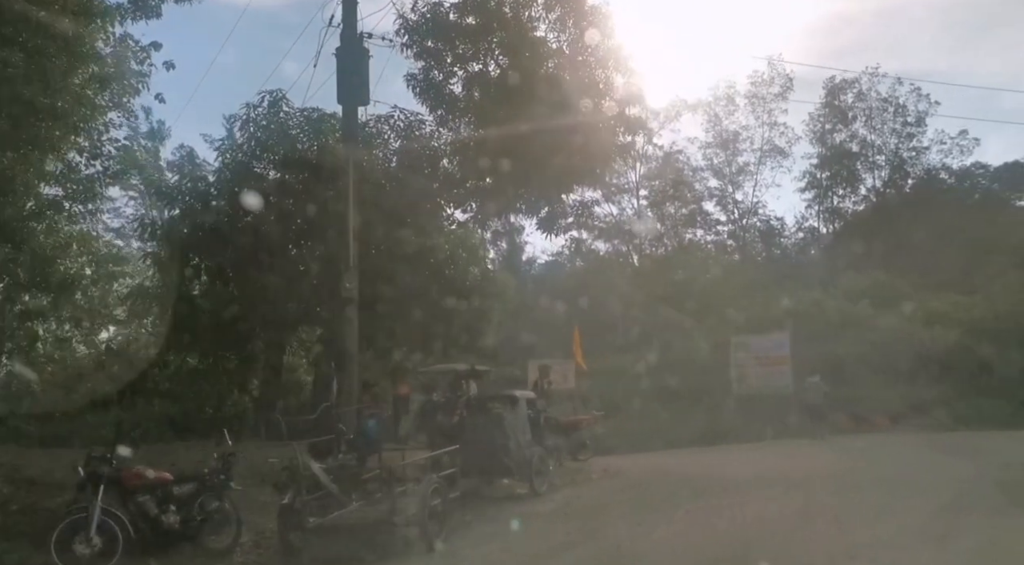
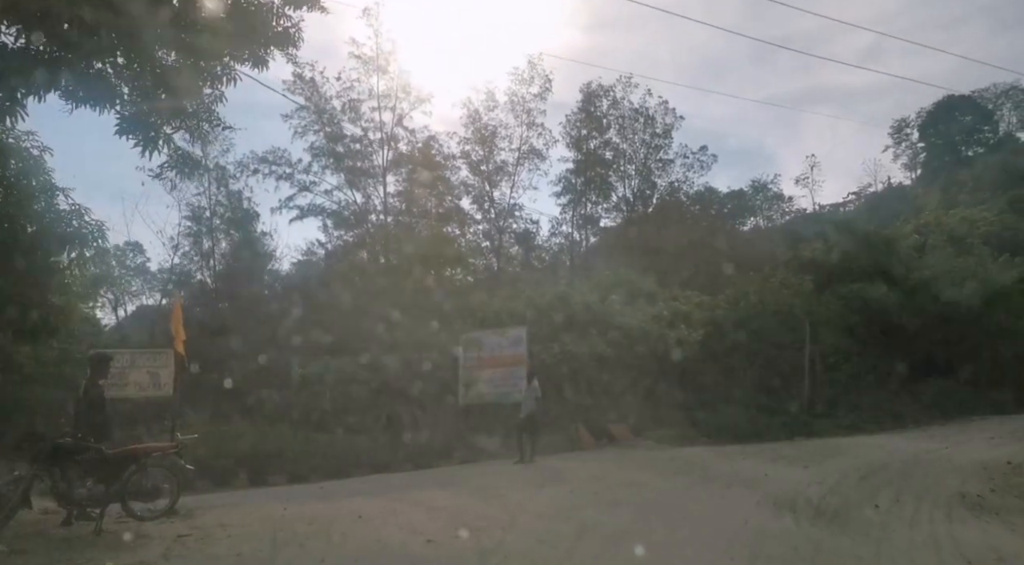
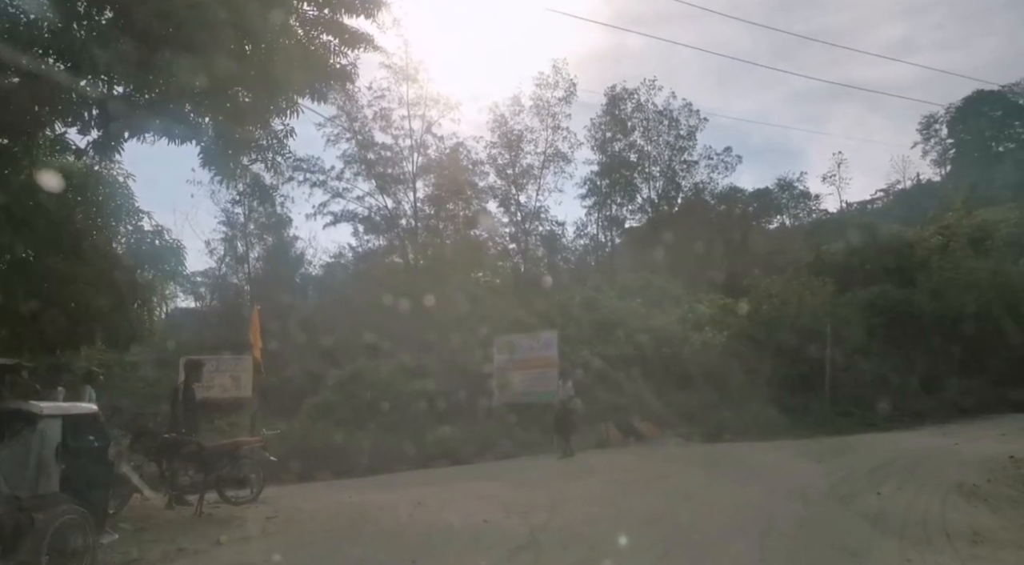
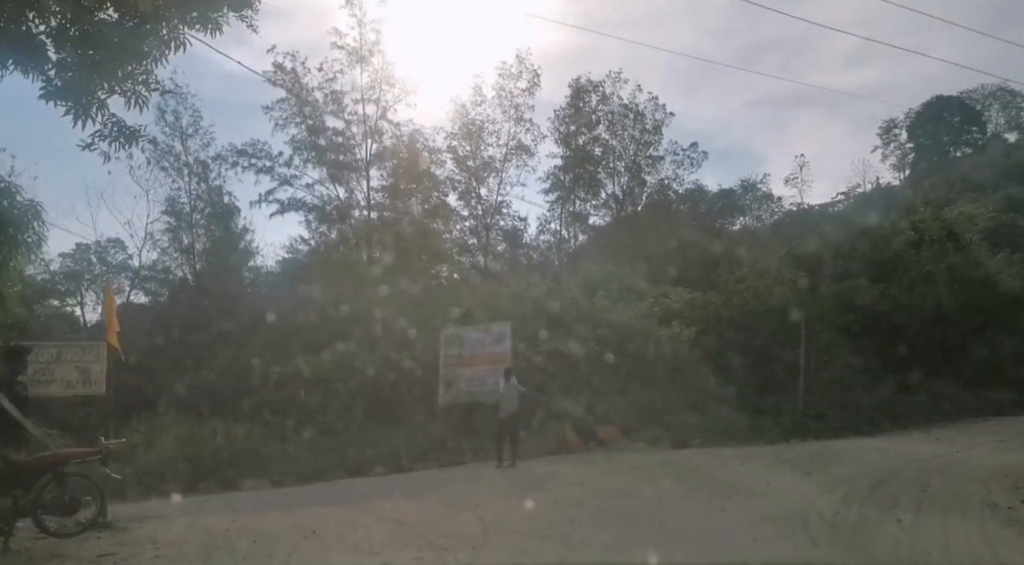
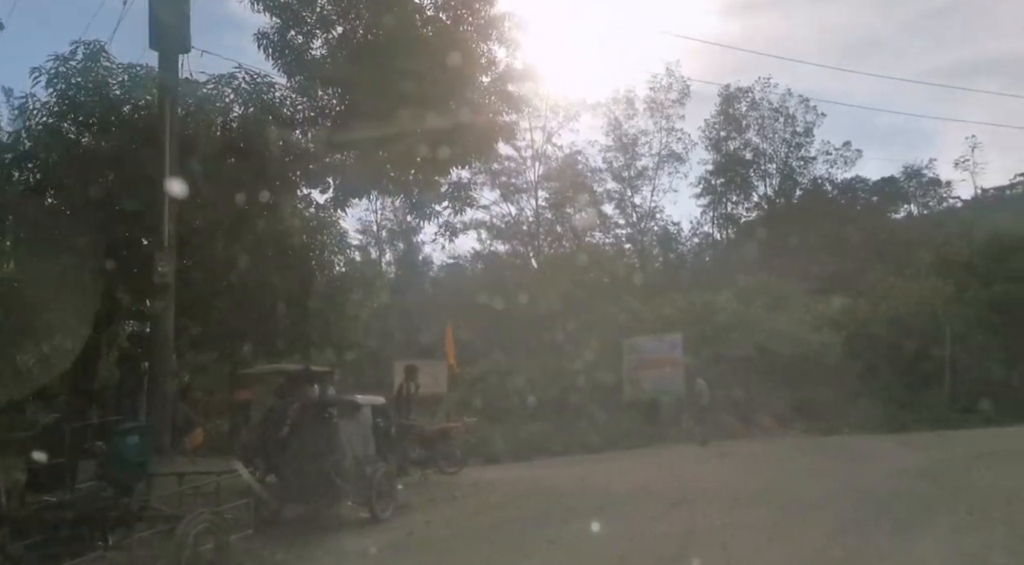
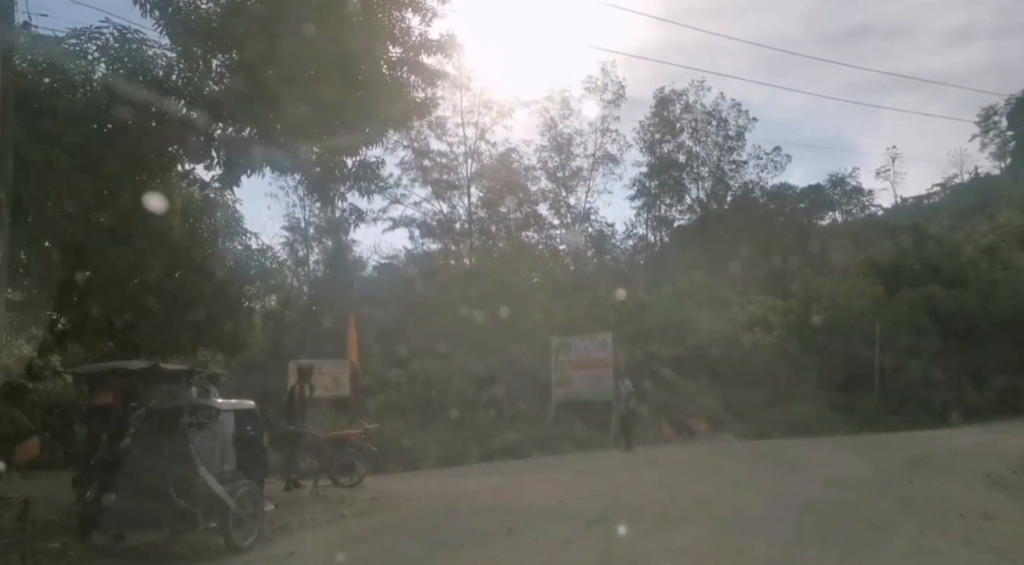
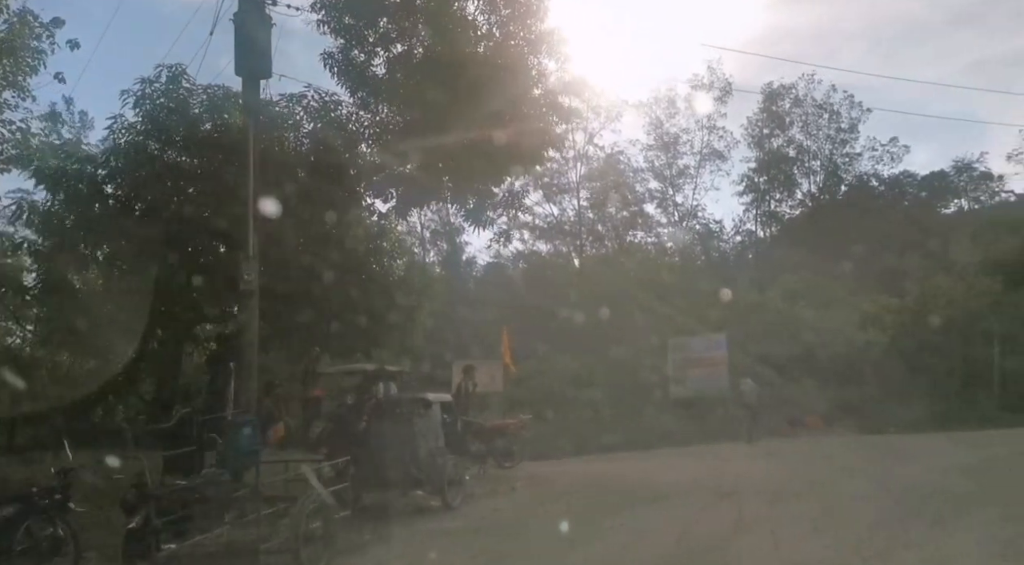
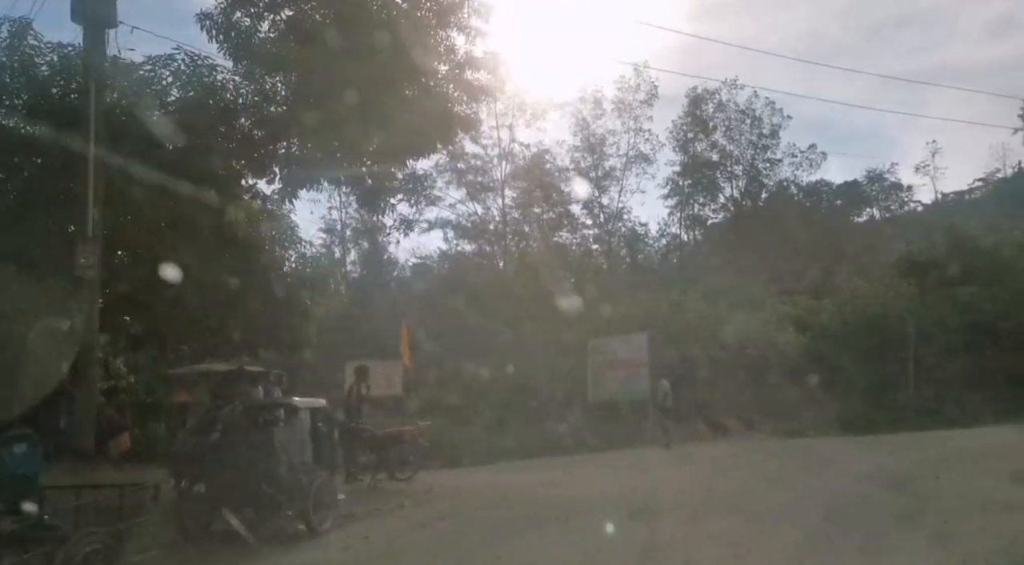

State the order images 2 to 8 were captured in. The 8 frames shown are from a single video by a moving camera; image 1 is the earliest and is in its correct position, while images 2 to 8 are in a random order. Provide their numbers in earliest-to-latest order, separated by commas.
7, 5, 8, 6, 3, 2, 4
